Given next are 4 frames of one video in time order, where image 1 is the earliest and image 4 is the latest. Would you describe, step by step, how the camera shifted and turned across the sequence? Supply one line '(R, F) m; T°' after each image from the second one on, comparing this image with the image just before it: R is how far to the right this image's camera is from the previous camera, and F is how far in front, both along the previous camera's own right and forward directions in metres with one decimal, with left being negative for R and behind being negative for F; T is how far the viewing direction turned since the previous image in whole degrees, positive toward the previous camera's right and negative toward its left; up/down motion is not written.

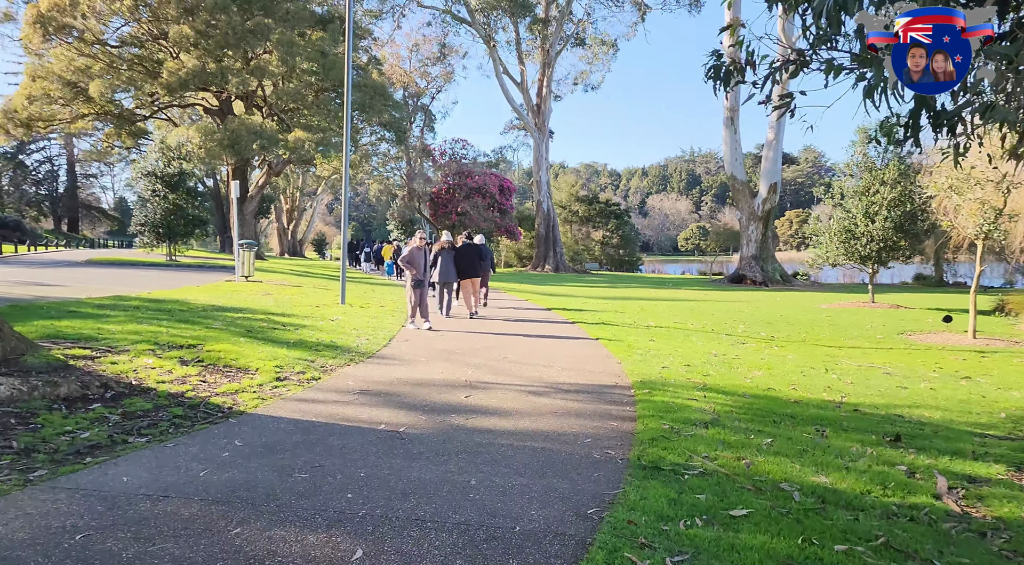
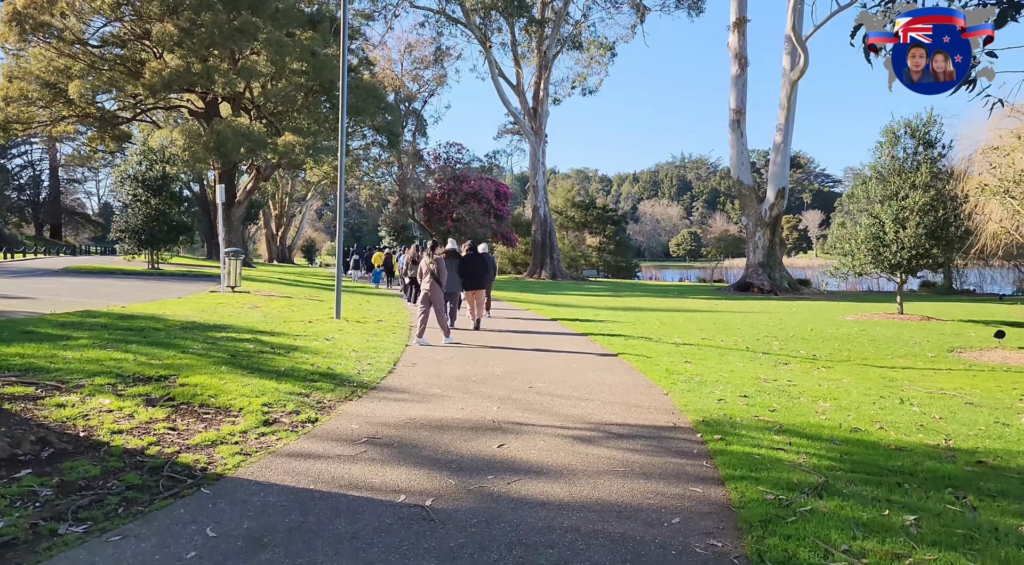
(-0.4, +1.4) m; +1°
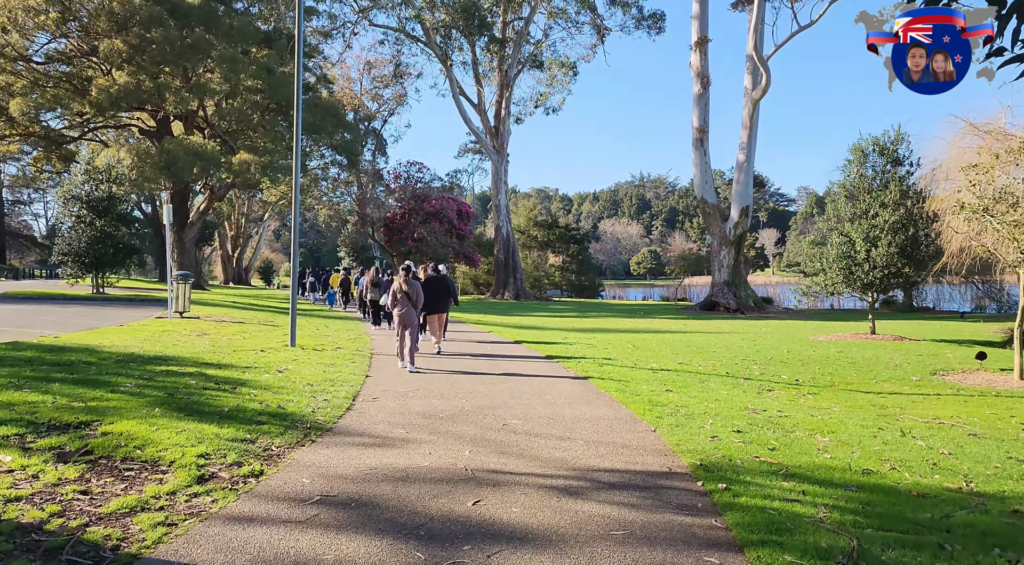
(-0.1, +0.8) m; +3°
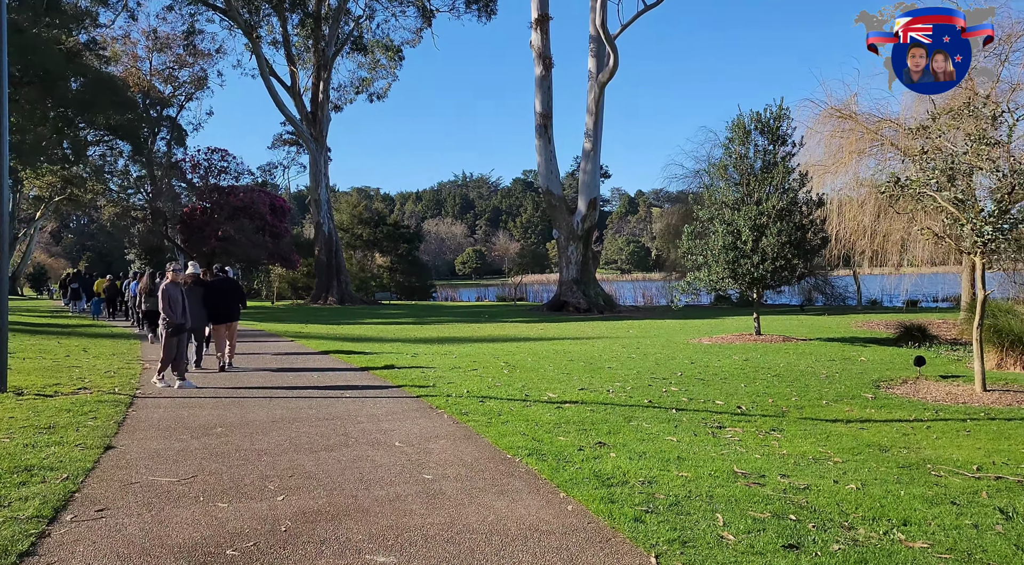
(-0.2, +3.8) m; +12°
